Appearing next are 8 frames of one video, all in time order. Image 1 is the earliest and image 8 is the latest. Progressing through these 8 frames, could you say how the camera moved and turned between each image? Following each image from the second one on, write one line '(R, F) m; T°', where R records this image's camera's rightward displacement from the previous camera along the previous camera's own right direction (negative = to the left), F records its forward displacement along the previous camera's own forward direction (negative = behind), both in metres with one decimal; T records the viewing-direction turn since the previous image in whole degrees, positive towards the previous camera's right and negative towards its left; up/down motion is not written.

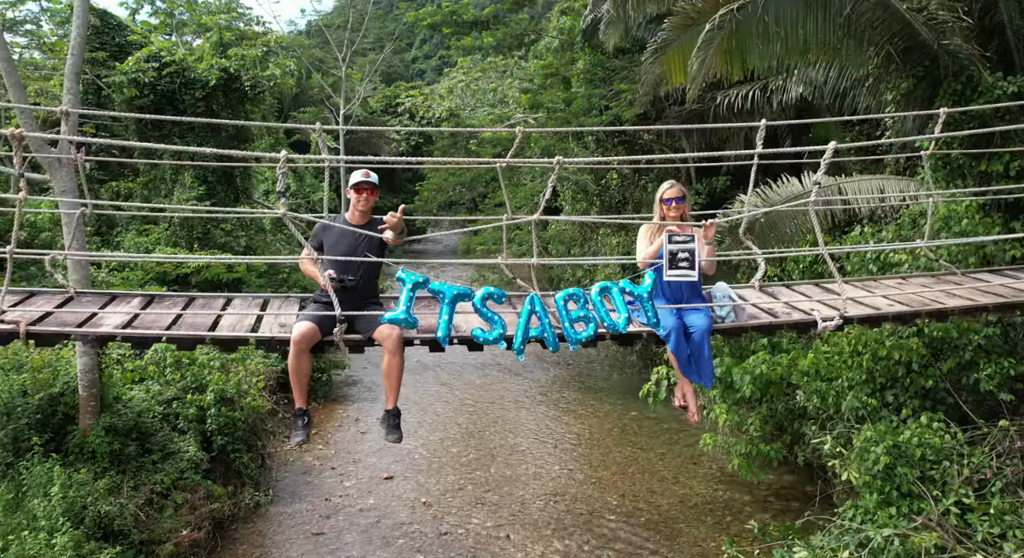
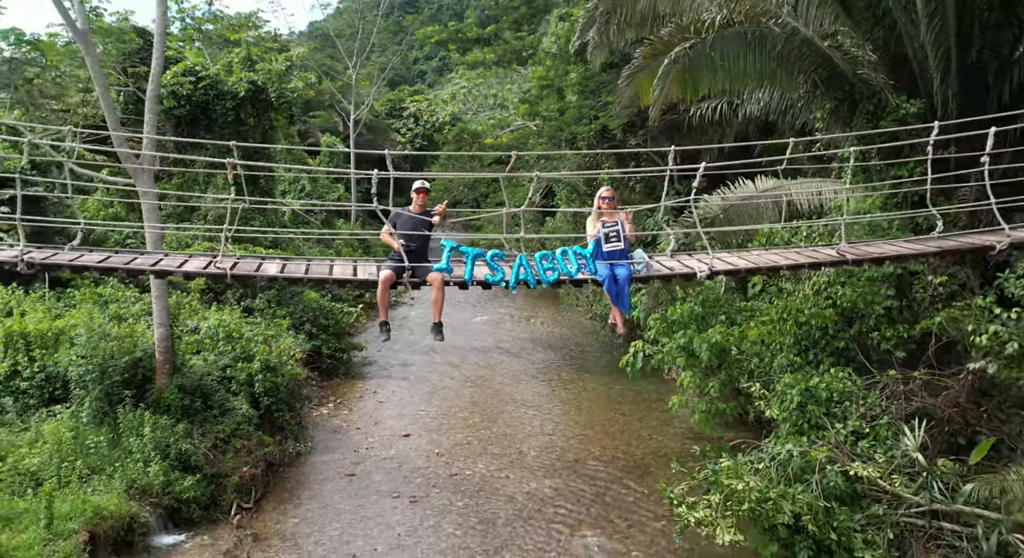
(0.0, -1.0) m; 0°
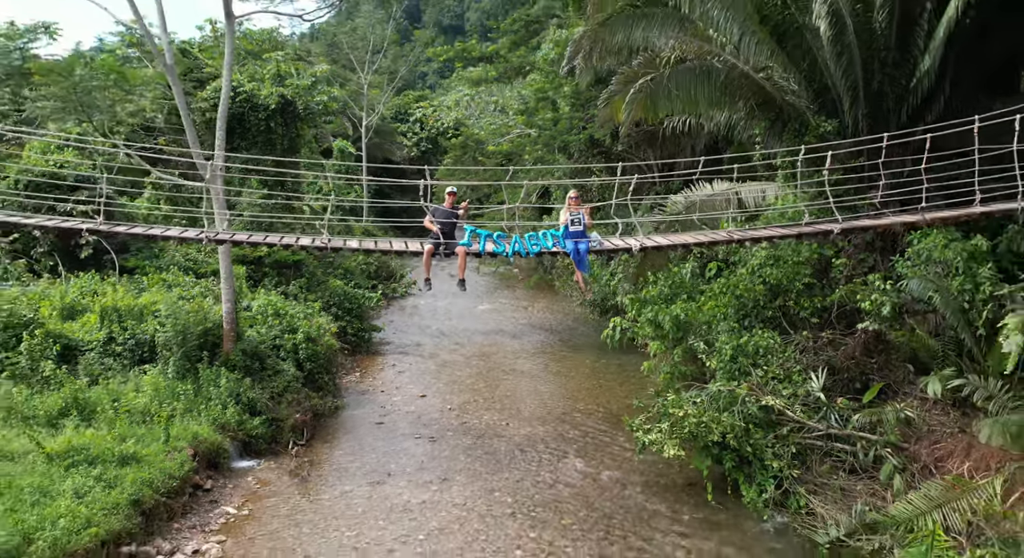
(0.0, -1.3) m; 0°
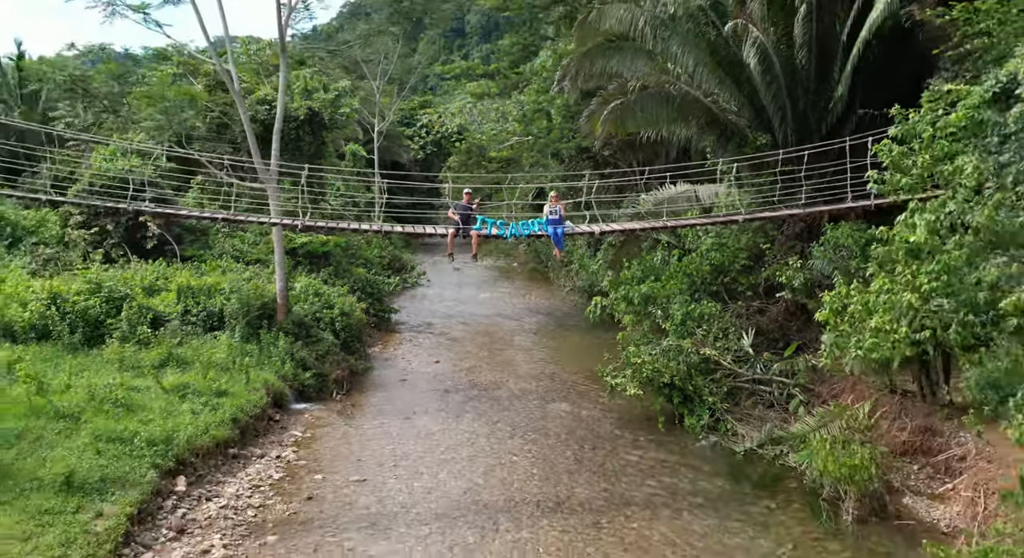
(0.0, -1.6) m; 0°
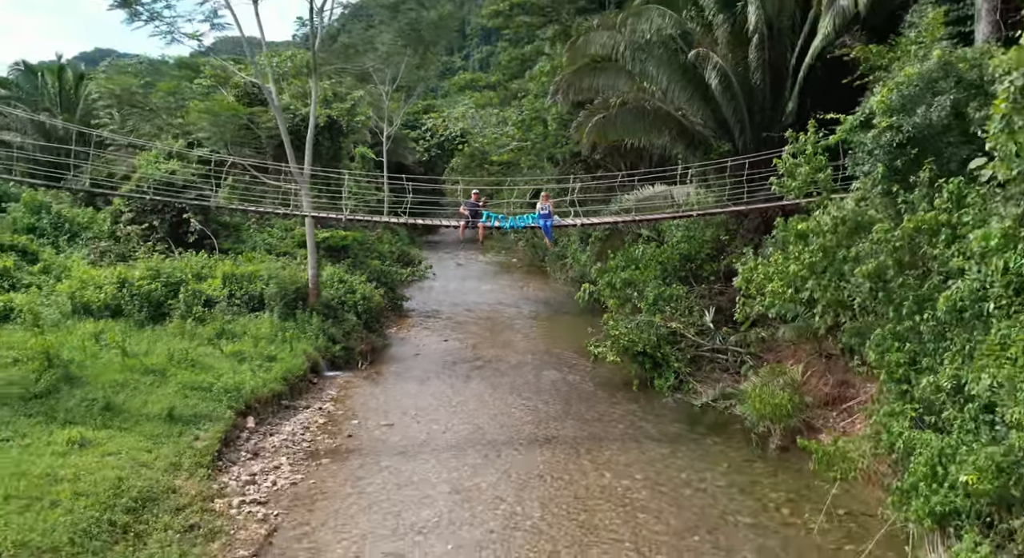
(0.0, -1.4) m; 0°
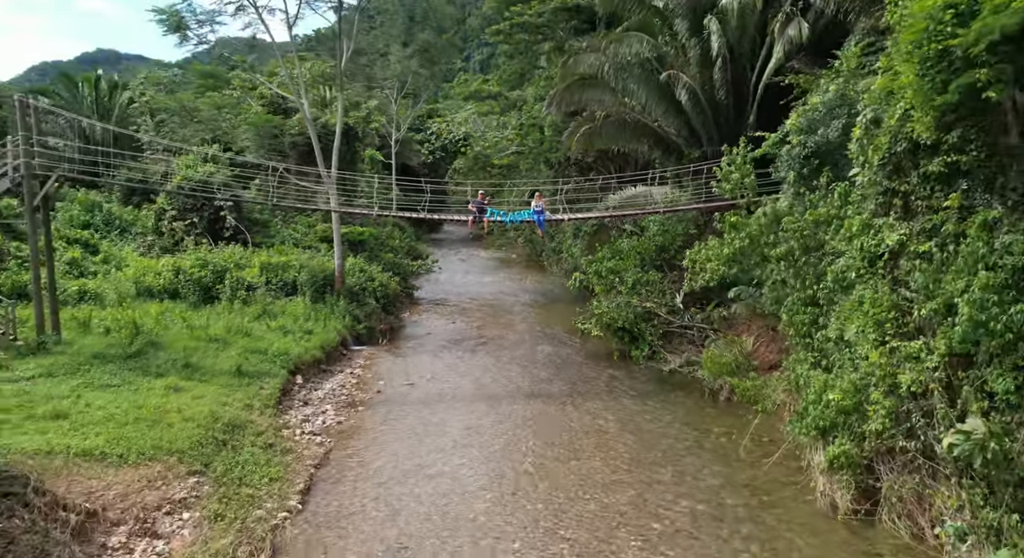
(0.0, -1.5) m; 0°
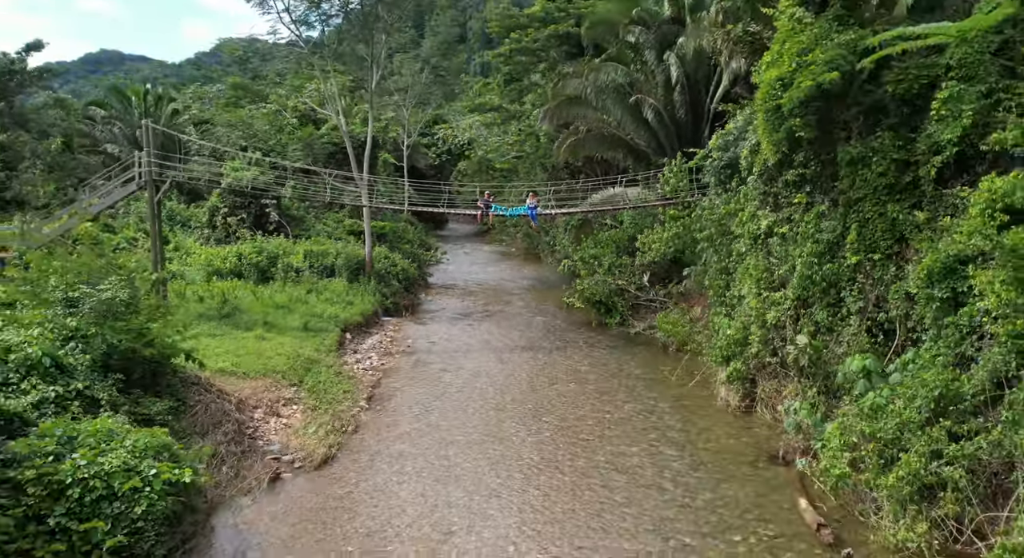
(0.0, -2.5) m; 0°
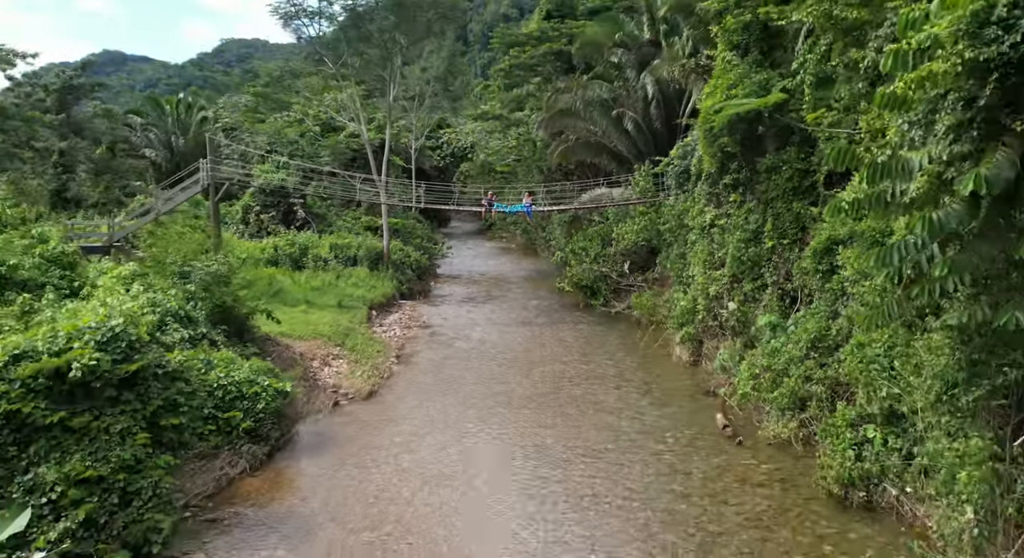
(0.0, -2.0) m; 0°
